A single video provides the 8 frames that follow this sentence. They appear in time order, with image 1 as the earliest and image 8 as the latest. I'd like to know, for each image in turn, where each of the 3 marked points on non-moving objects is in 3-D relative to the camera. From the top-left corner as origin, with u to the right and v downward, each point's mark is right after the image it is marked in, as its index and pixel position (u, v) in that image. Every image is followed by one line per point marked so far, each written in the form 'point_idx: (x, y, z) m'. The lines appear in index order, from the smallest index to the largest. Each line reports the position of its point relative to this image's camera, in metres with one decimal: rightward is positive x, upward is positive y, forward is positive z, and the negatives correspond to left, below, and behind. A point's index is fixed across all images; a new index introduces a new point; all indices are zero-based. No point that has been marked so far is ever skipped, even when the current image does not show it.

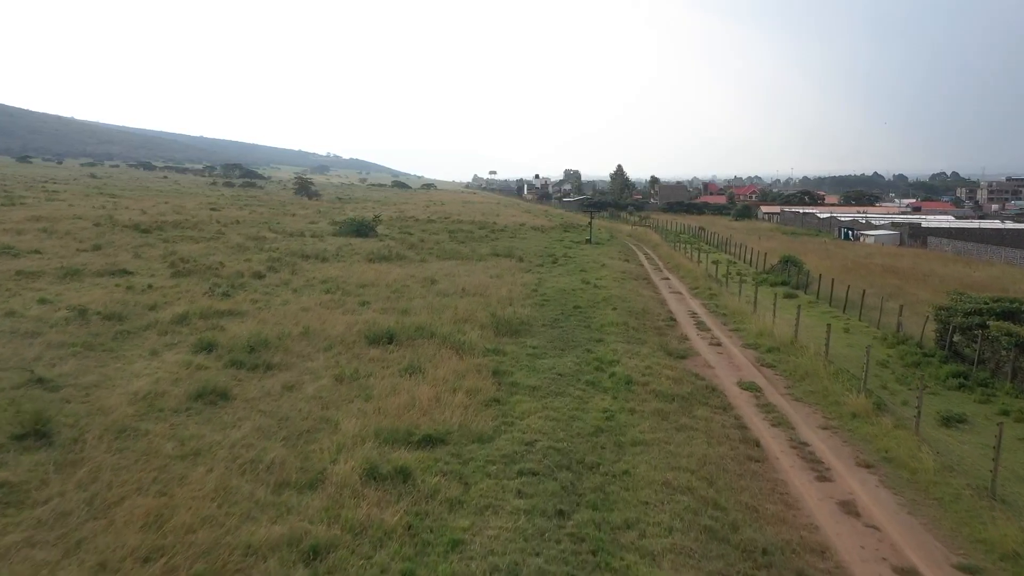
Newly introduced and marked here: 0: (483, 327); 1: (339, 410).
0: (-0.8, -1.1, +16.7) m
1: (-3.2, -2.2, +10.8) m
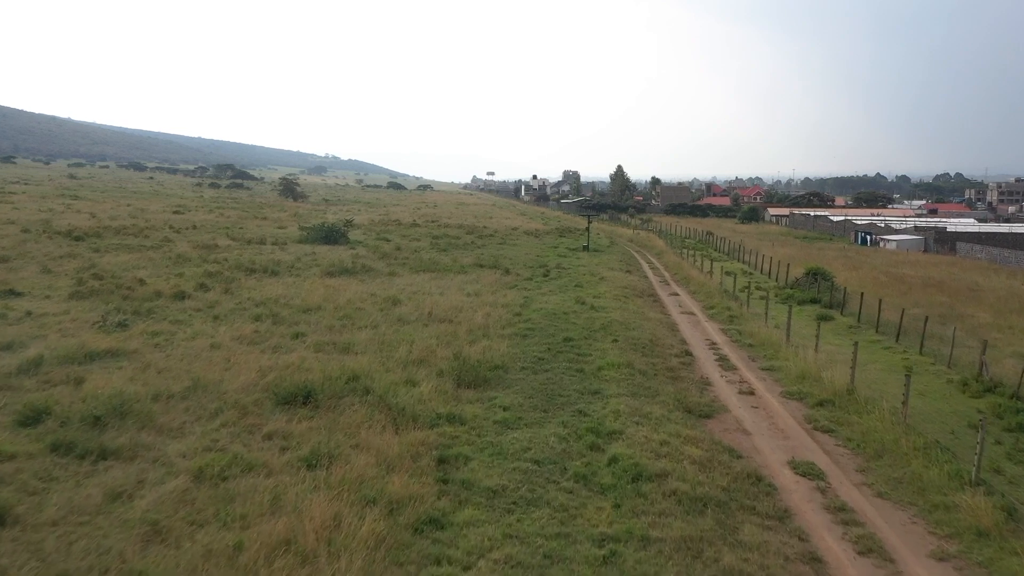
0: (-1.5, -1.9, +12.5) m
1: (-3.8, -2.9, +6.6) m
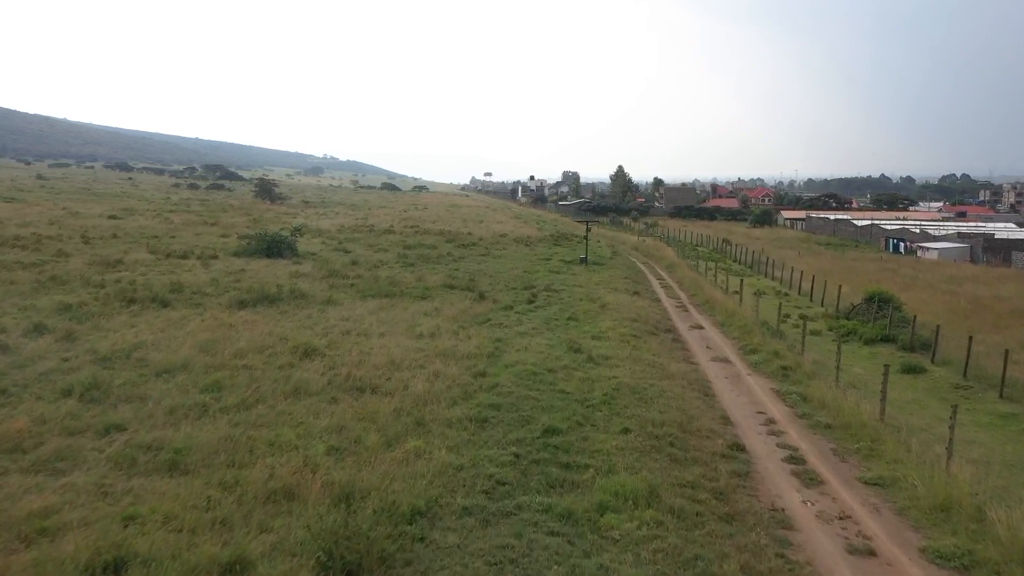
0: (-2.4, -2.9, +6.6) m
1: (-4.7, -3.9, +0.6) m
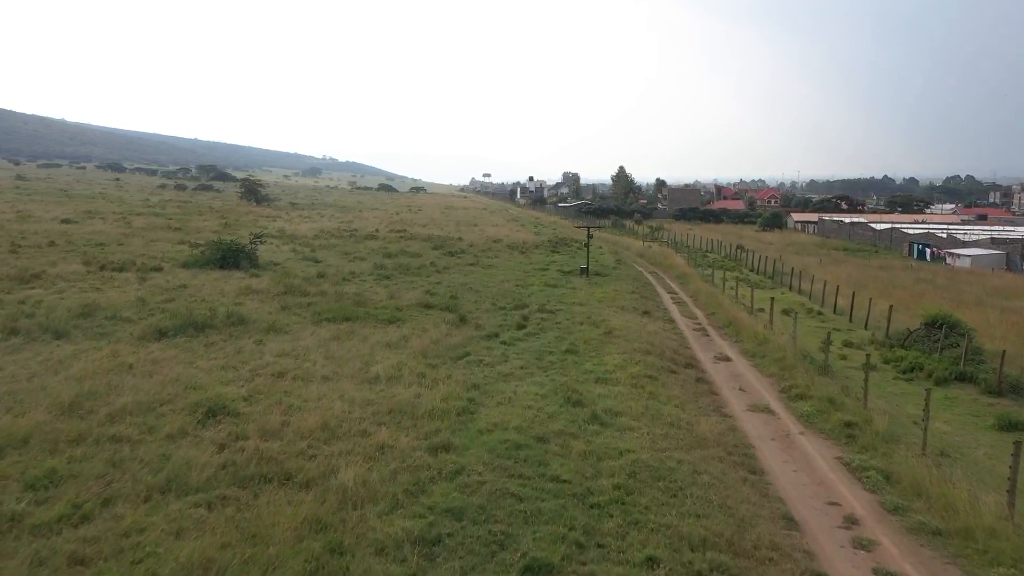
0: (-2.8, -3.5, +3.0) m
1: (-5.1, -4.5, -2.9) m
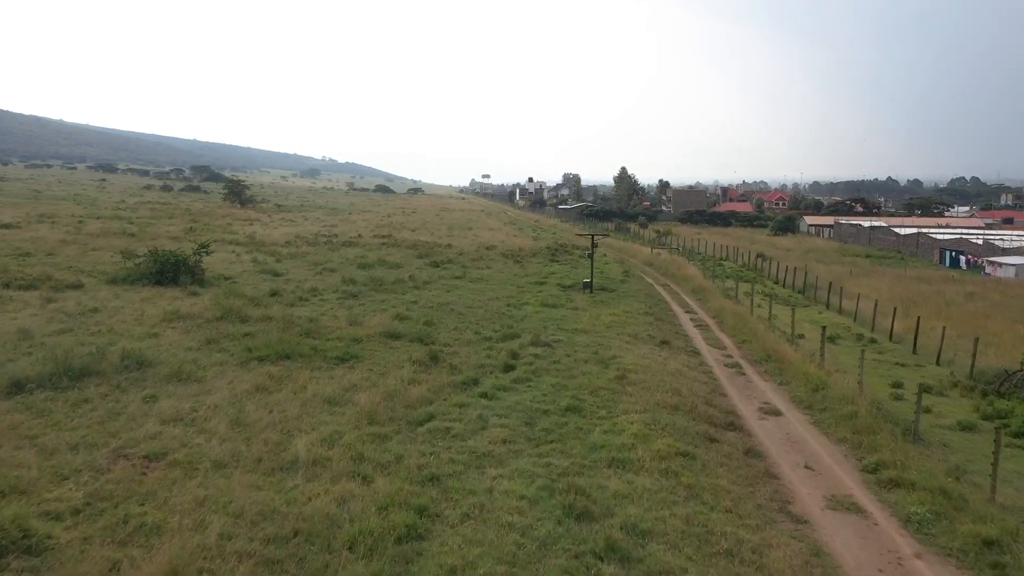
0: (-3.1, -4.1, -0.8) m
1: (-5.5, -5.2, -6.7) m
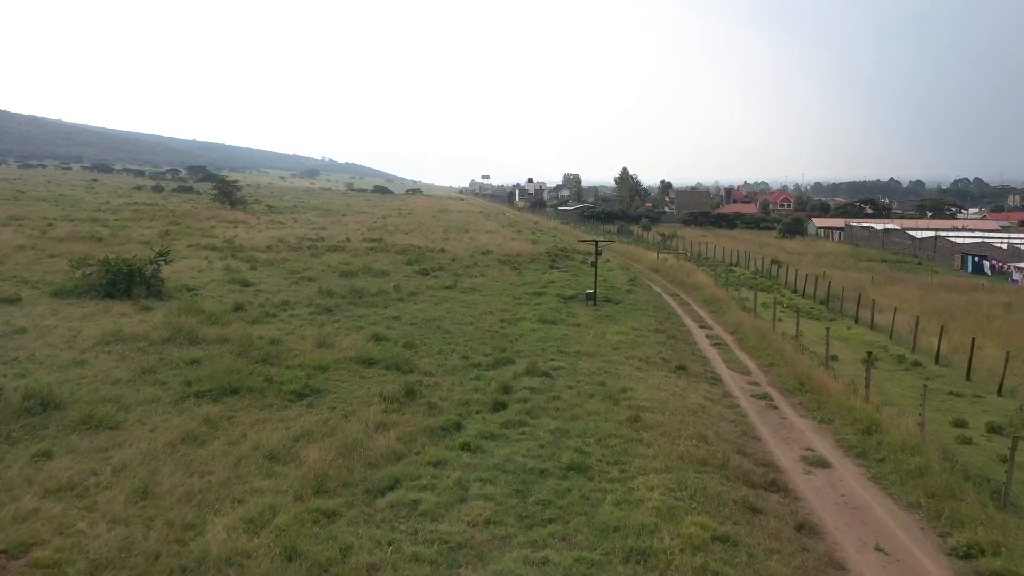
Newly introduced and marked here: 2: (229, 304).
0: (-3.3, -4.5, -3.0) m
1: (-5.6, -5.5, -8.9) m
2: (-8.7, -0.5, +18.0) m
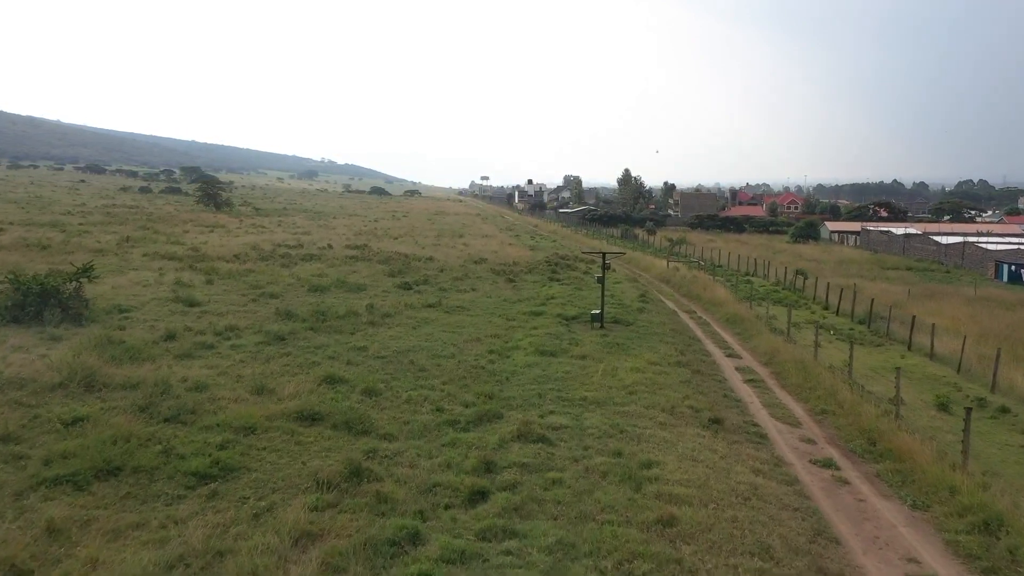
0: (-3.5, -5.1, -6.2) m
1: (-5.9, -6.1, -12.1) m
2: (-8.9, -1.1, +14.9) m
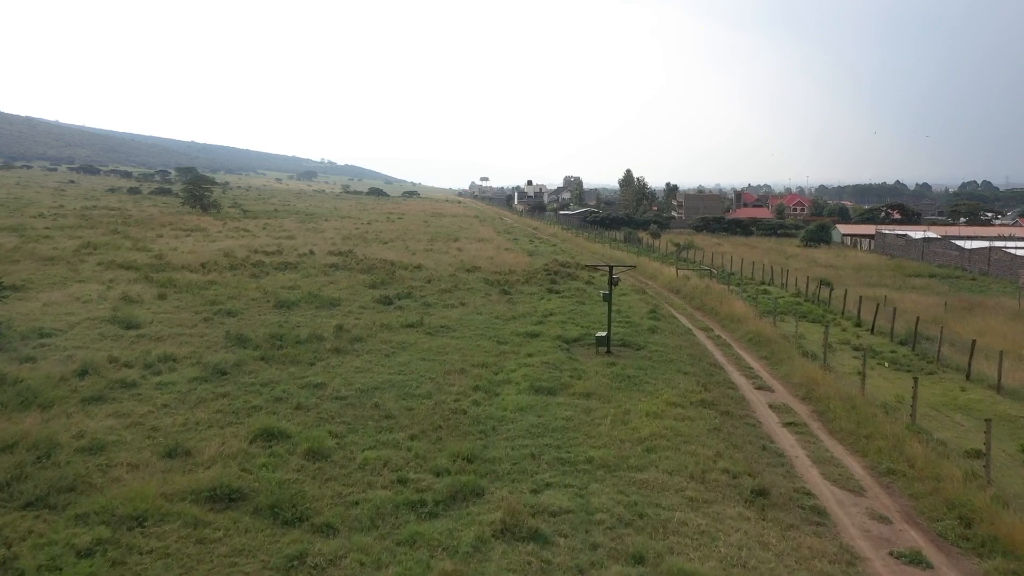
0: (-3.8, -5.5, -8.7) m
1: (-6.1, -6.5, -14.7) m
2: (-9.1, -1.6, +12.3) m
